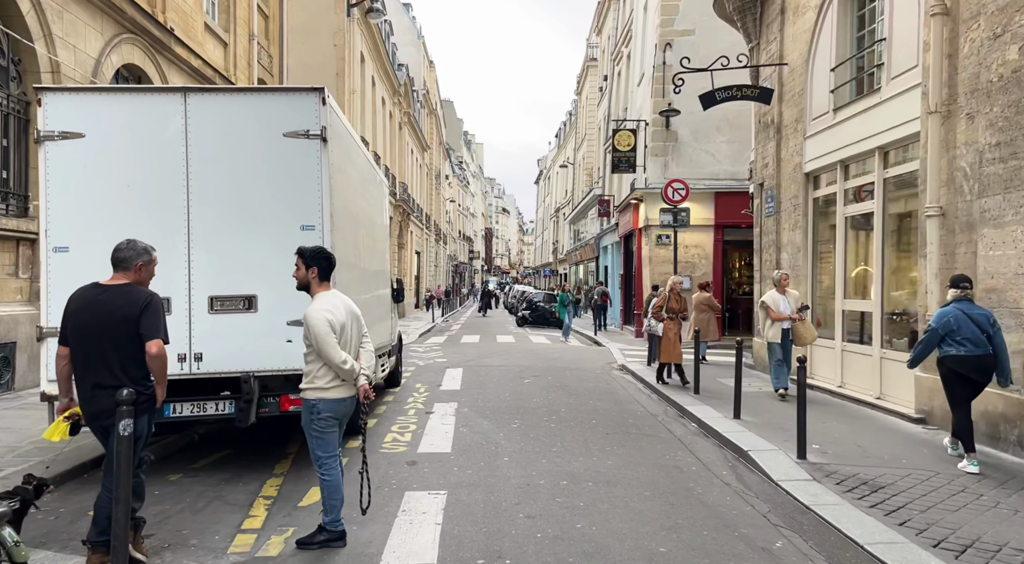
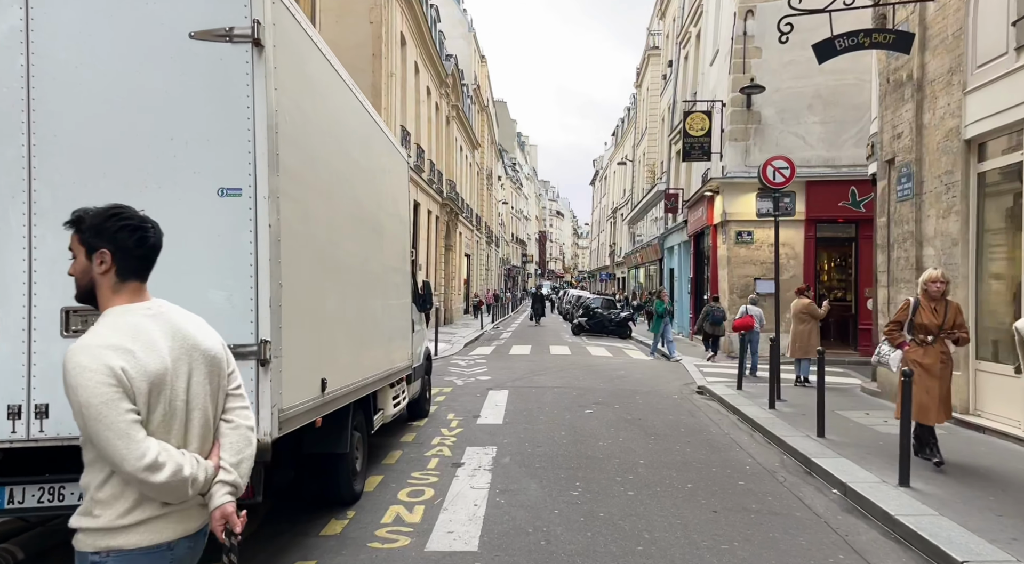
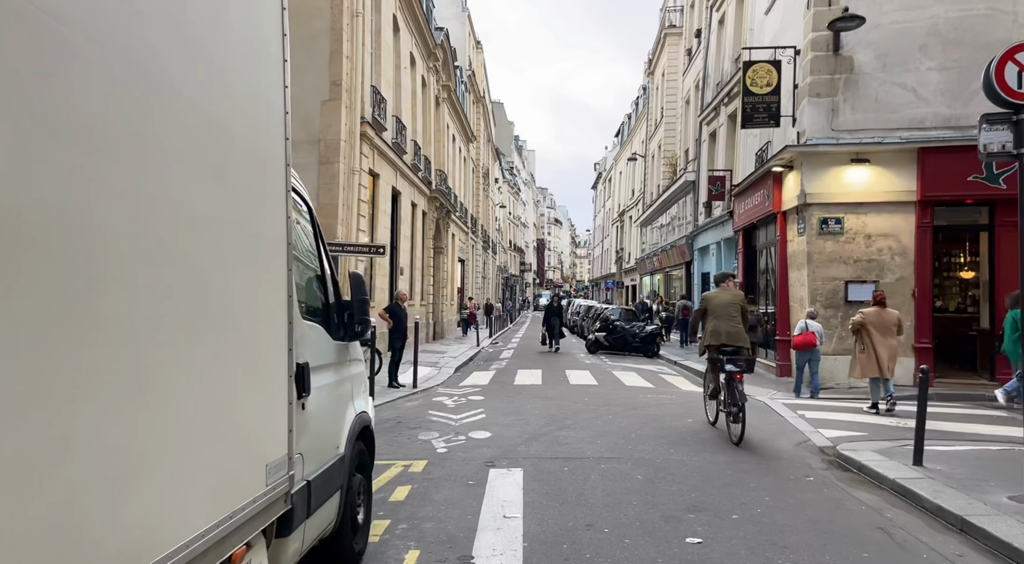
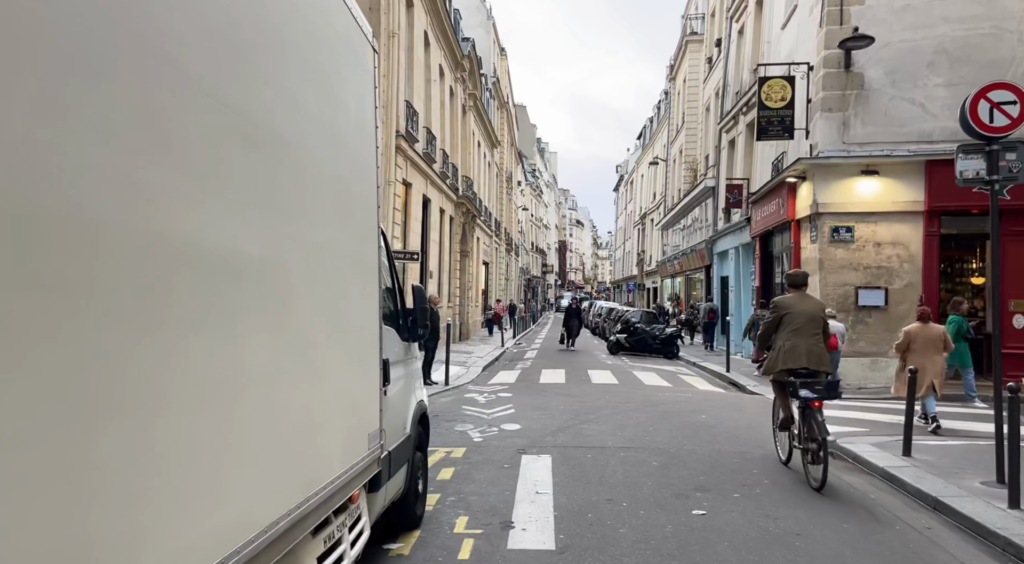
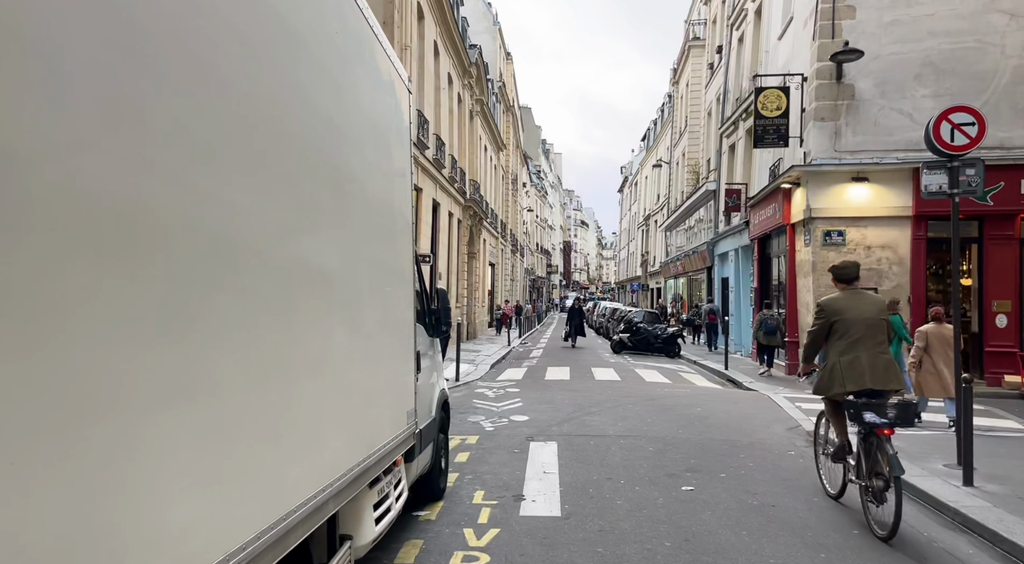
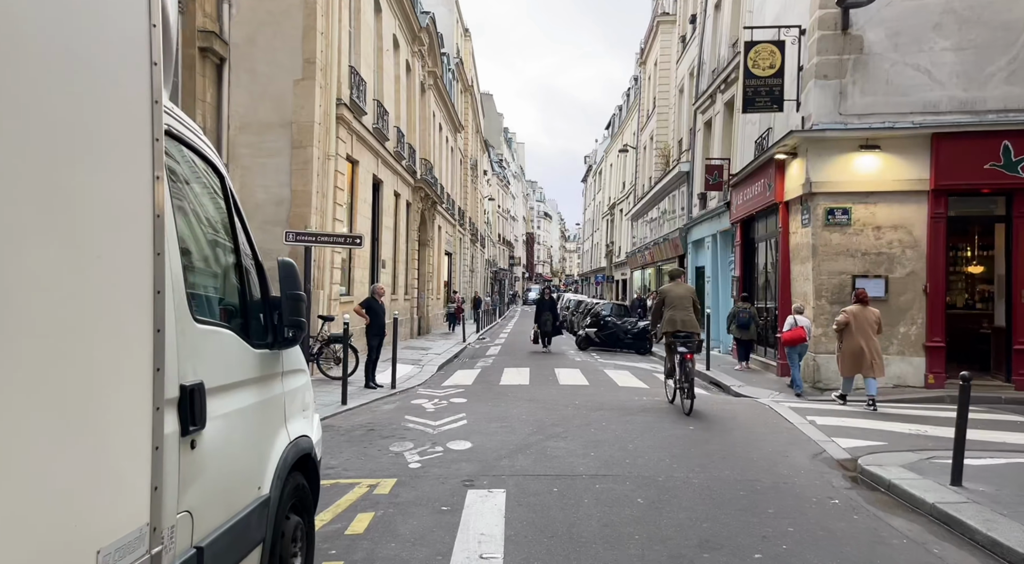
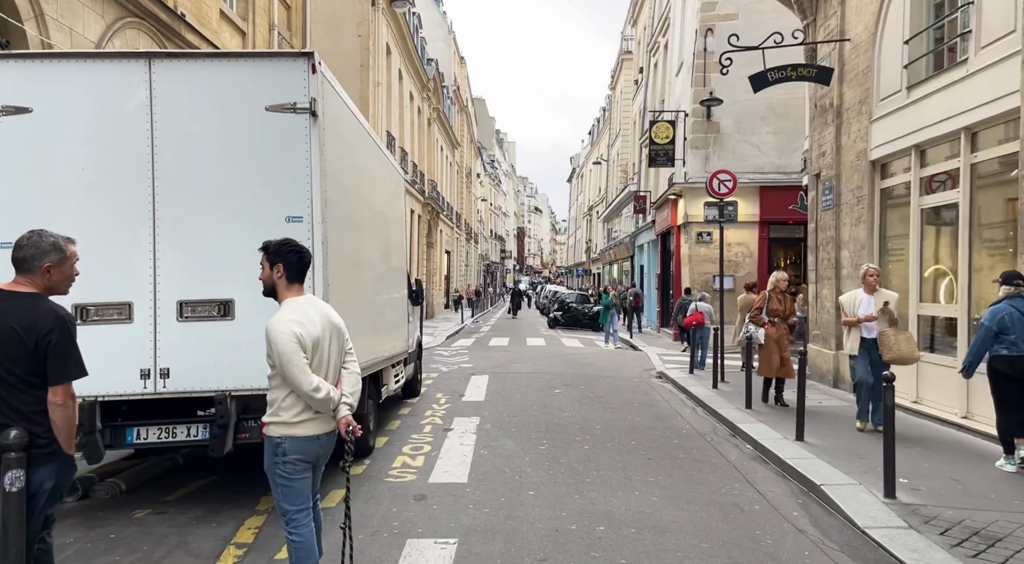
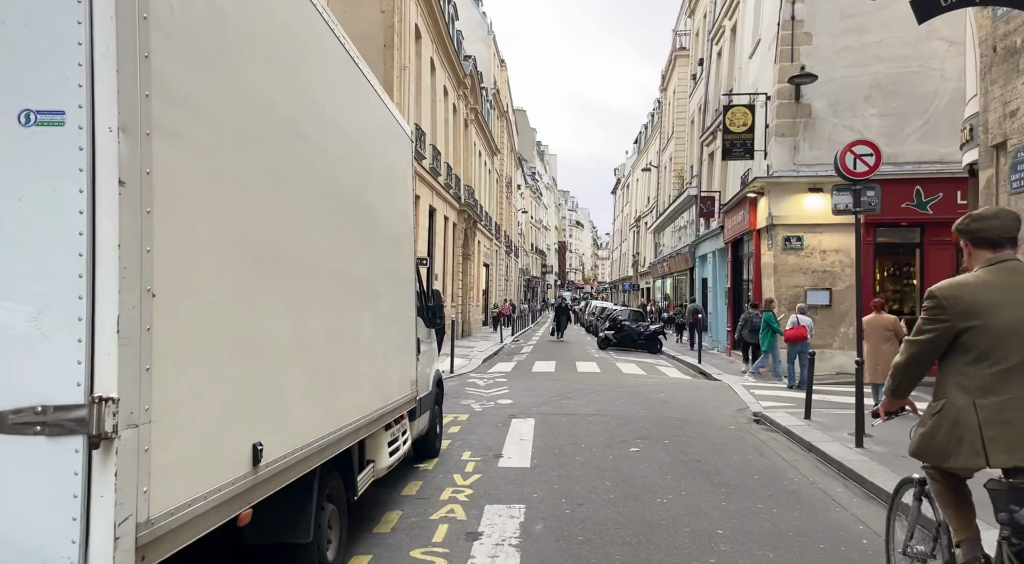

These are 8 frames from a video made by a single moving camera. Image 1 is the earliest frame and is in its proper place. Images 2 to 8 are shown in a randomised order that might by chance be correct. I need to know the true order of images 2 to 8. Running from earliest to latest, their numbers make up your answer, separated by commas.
7, 2, 8, 5, 4, 3, 6
